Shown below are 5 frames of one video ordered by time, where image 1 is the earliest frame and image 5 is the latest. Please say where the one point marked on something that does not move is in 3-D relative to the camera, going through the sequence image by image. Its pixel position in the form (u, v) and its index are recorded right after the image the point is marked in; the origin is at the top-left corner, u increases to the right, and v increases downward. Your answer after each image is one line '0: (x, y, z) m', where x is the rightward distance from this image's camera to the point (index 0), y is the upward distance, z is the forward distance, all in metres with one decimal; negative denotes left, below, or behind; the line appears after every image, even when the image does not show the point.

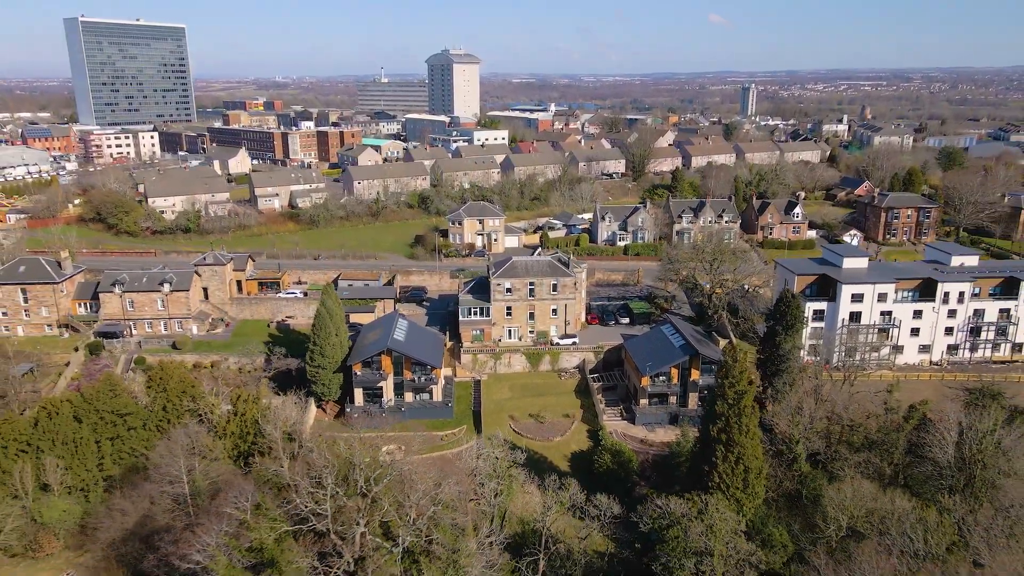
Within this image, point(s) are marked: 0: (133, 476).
0: (-10.3, -5.0, +17.8) m
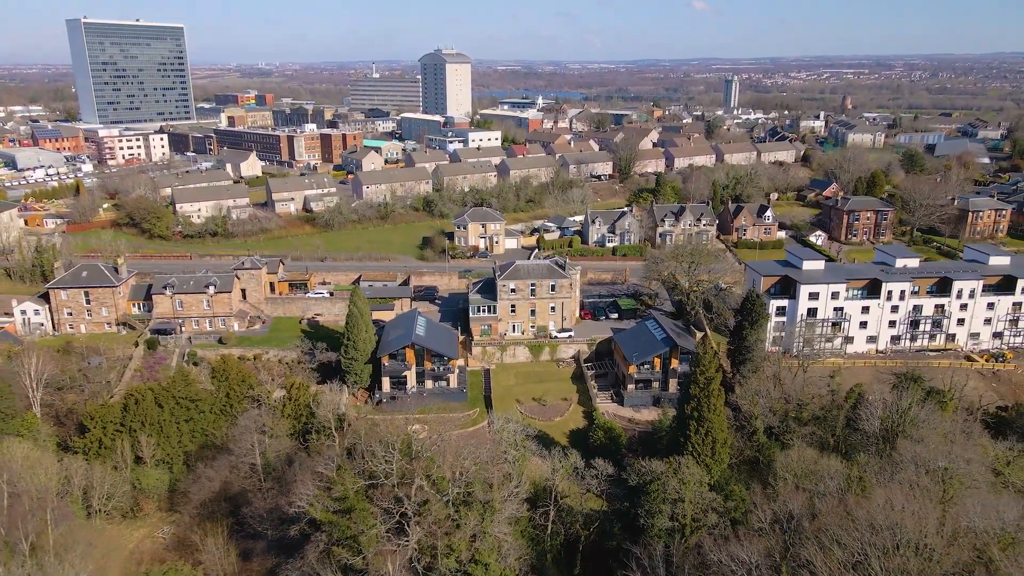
0: (-9.9, -5.2, +21.4) m
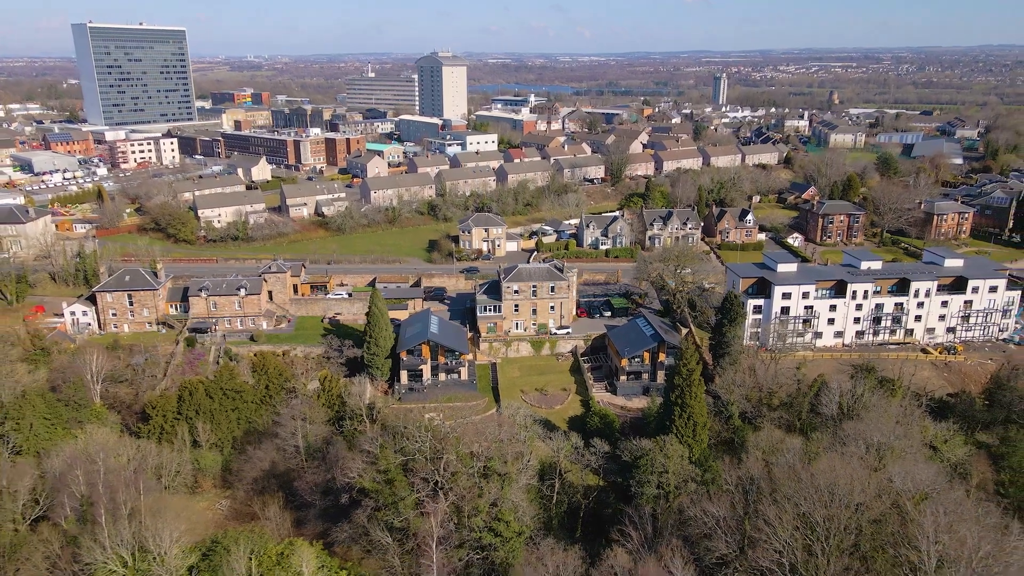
0: (-9.6, -5.4, +24.5) m
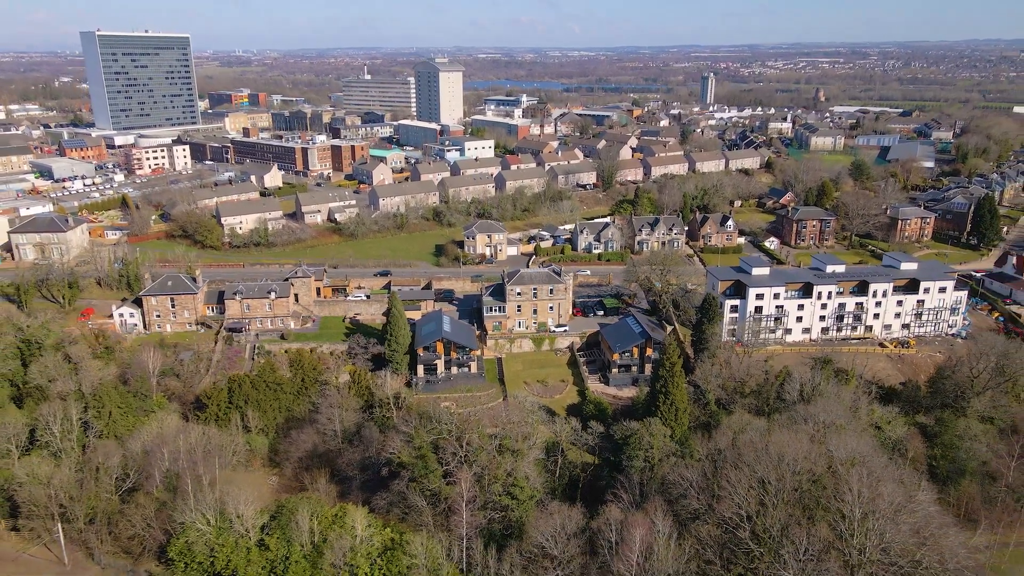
0: (-9.3, -5.7, +28.2) m
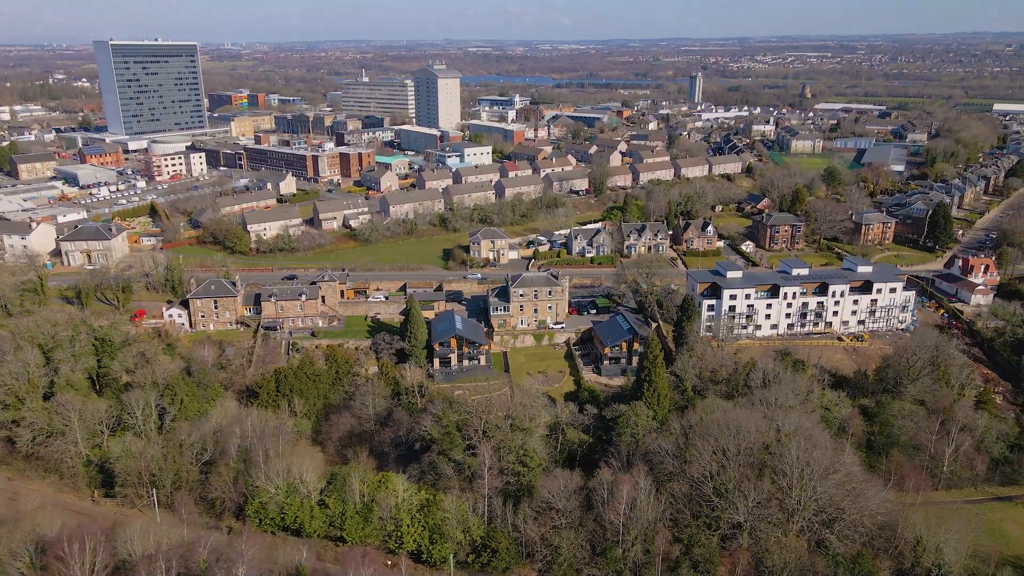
0: (-9.0, -5.9, +32.9) m
